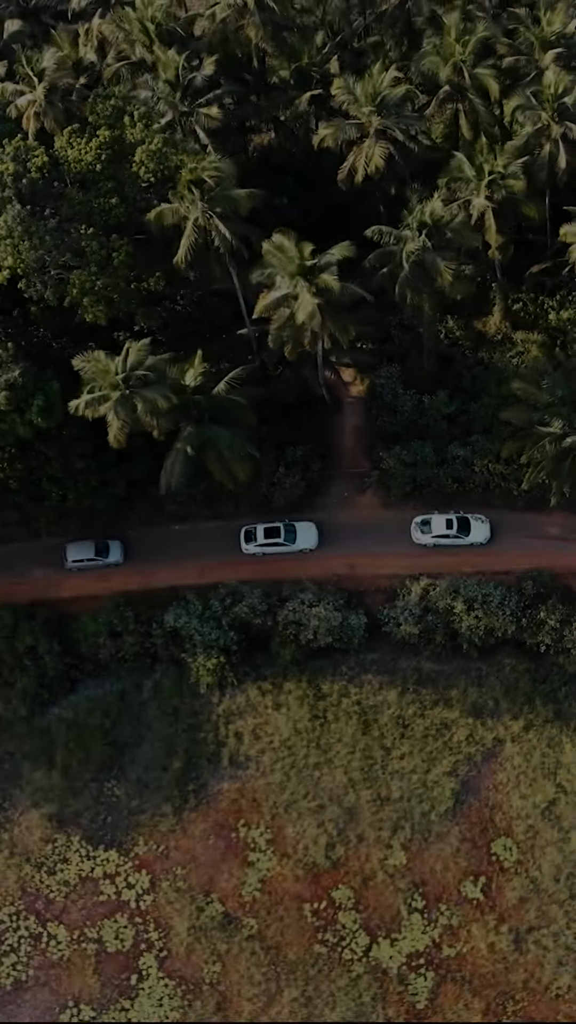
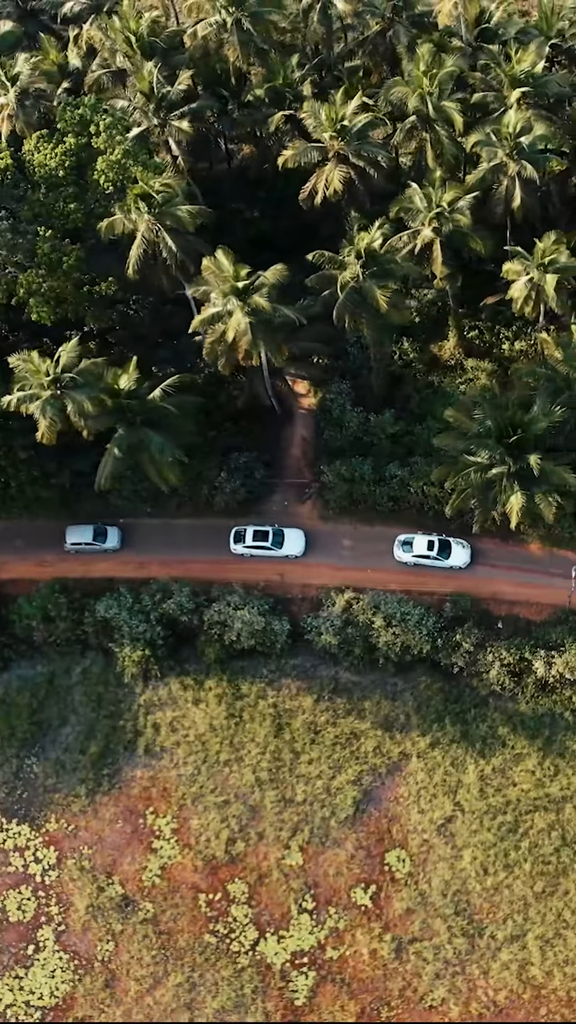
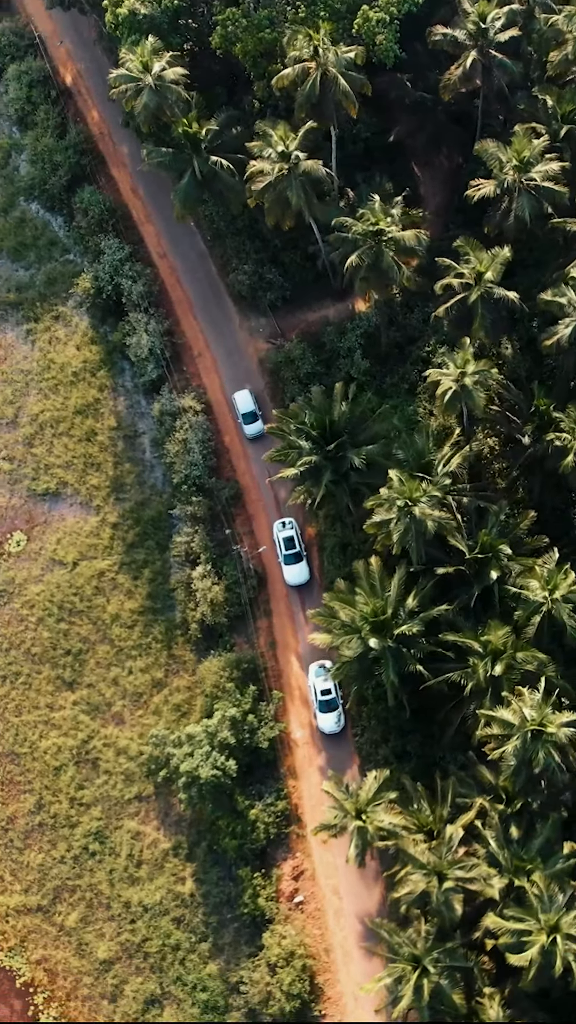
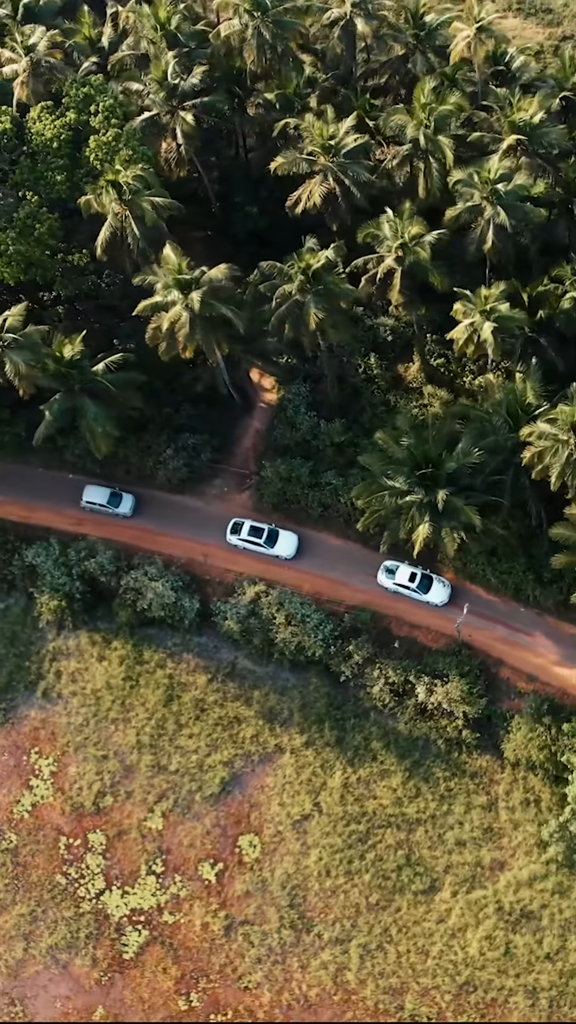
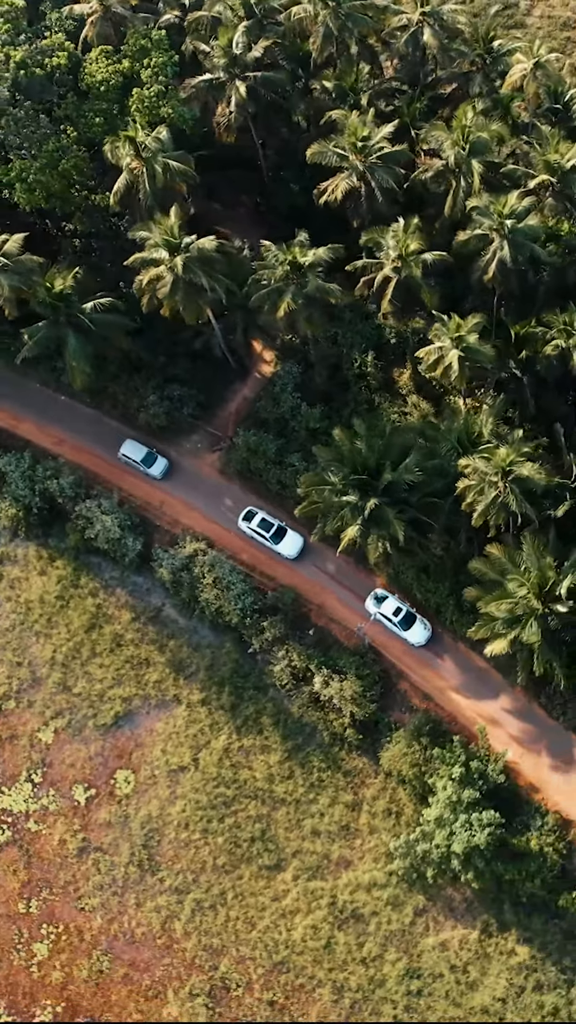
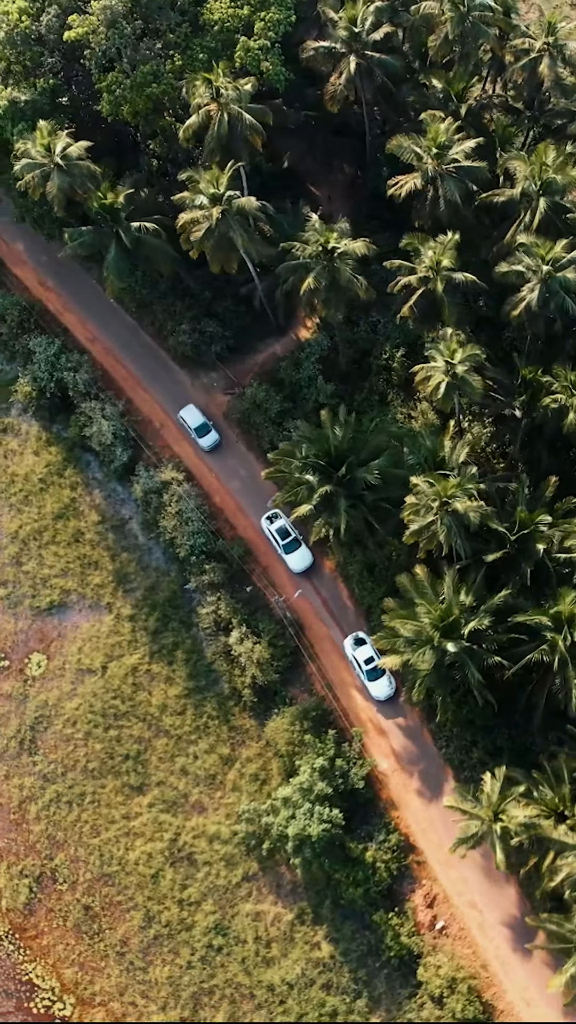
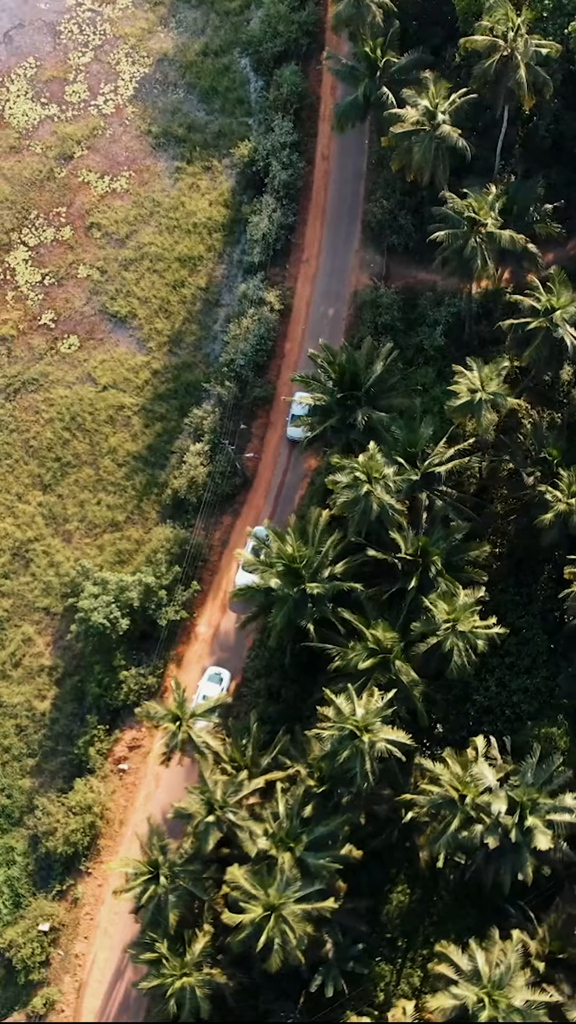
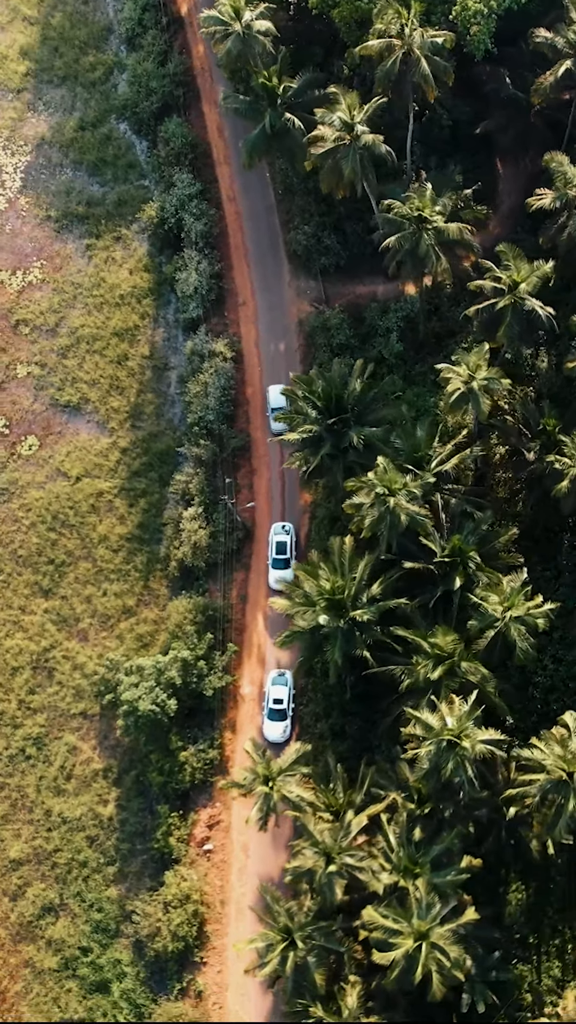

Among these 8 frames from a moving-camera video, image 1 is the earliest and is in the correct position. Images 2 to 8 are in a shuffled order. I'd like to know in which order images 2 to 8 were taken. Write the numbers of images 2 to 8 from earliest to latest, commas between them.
2, 4, 5, 6, 3, 8, 7
